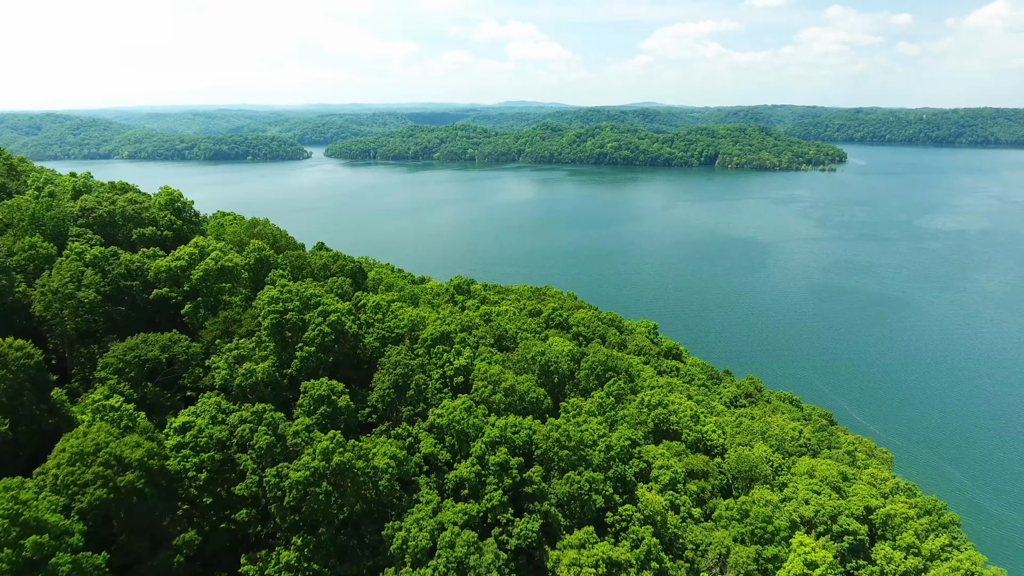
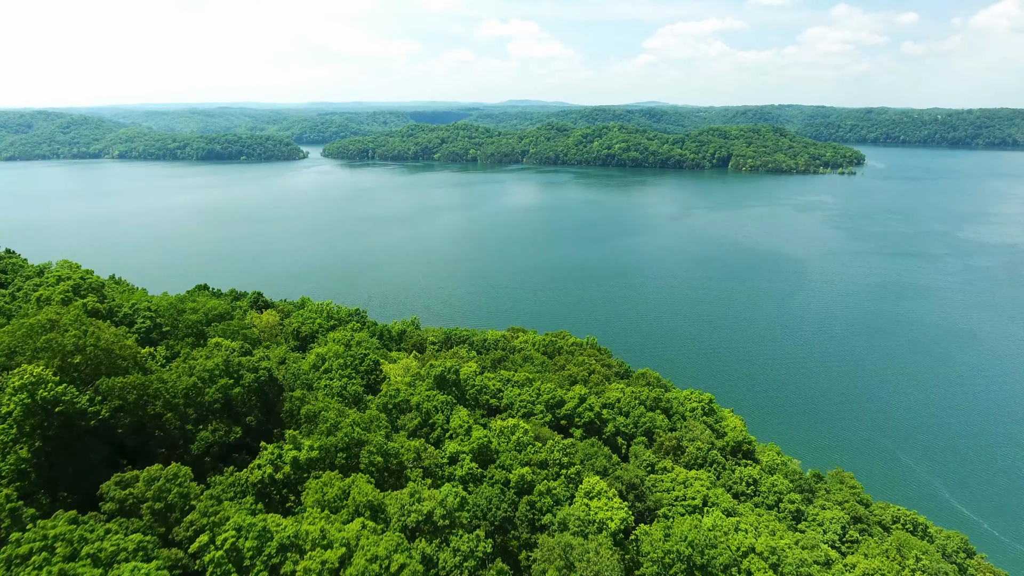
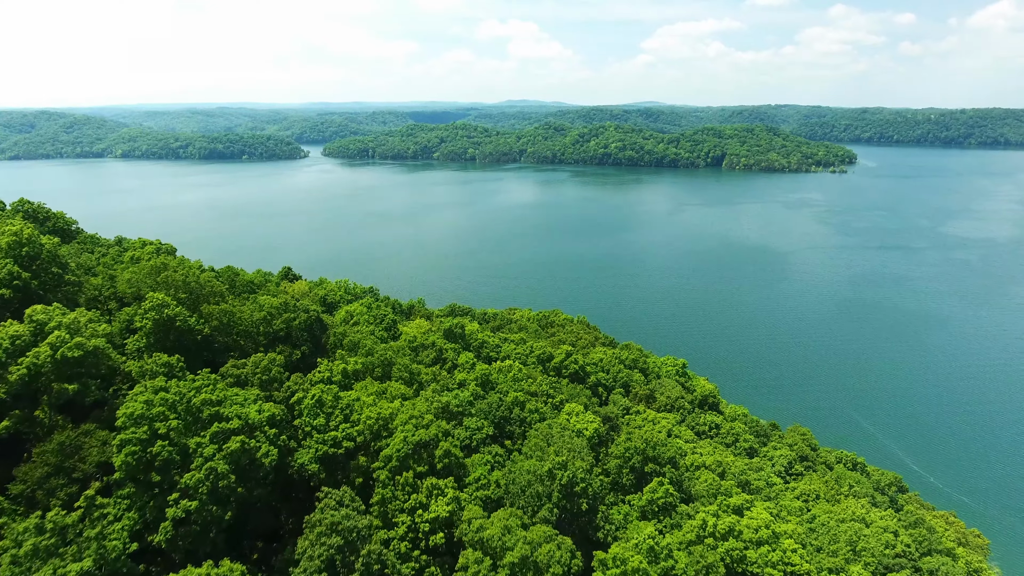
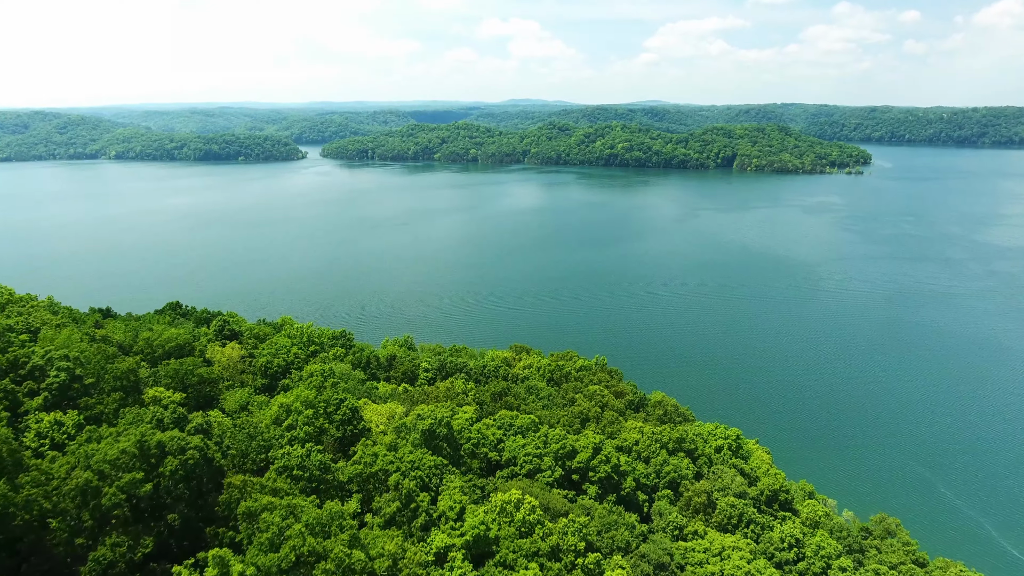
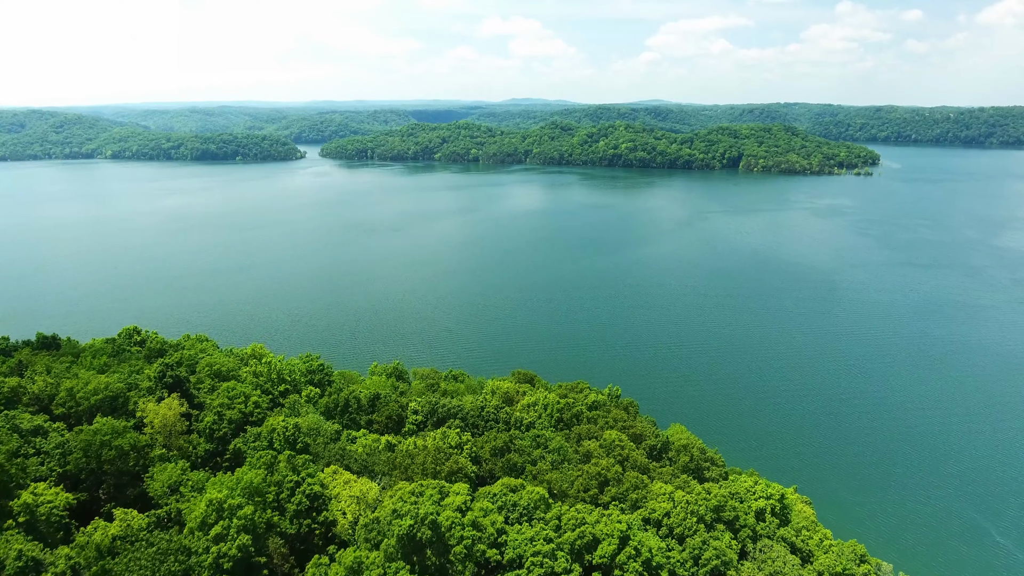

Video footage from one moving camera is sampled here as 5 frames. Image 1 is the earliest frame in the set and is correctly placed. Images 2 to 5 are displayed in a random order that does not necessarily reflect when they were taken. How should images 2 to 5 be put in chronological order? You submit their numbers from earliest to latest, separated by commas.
3, 2, 4, 5
